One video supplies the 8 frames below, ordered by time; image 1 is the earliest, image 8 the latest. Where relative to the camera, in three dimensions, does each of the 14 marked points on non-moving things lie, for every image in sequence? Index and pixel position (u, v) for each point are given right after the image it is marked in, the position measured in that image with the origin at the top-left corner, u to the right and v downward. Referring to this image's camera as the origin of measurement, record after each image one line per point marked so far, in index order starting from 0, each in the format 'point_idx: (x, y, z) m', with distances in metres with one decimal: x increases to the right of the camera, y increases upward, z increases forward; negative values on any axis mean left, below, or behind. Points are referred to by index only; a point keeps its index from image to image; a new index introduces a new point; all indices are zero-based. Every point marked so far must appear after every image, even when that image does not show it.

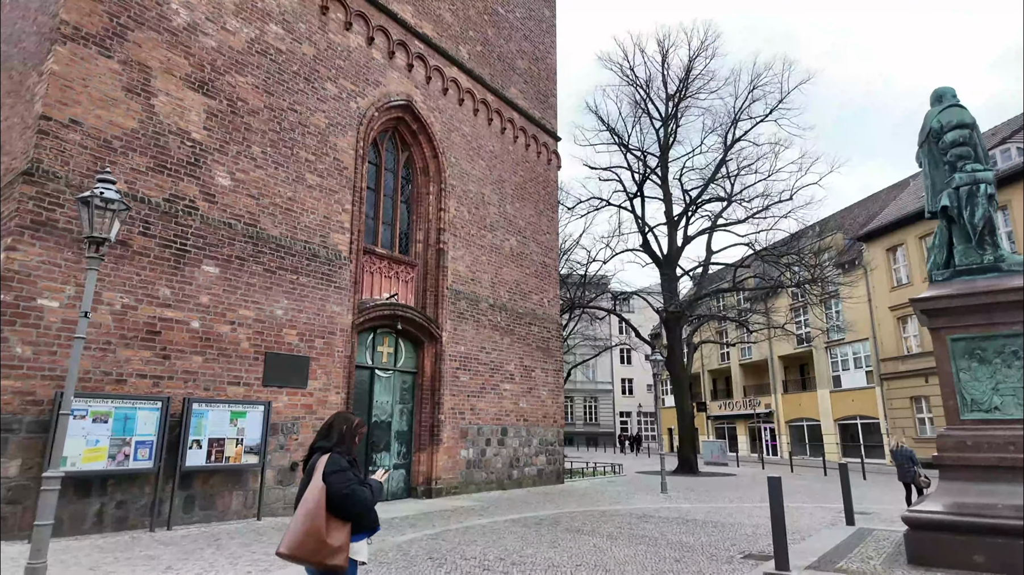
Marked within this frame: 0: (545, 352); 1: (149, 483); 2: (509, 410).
0: (+0.9, -1.8, +16.1) m
1: (-5.0, -2.7, +8.1) m
2: (-0.1, -3.1, +14.5) m
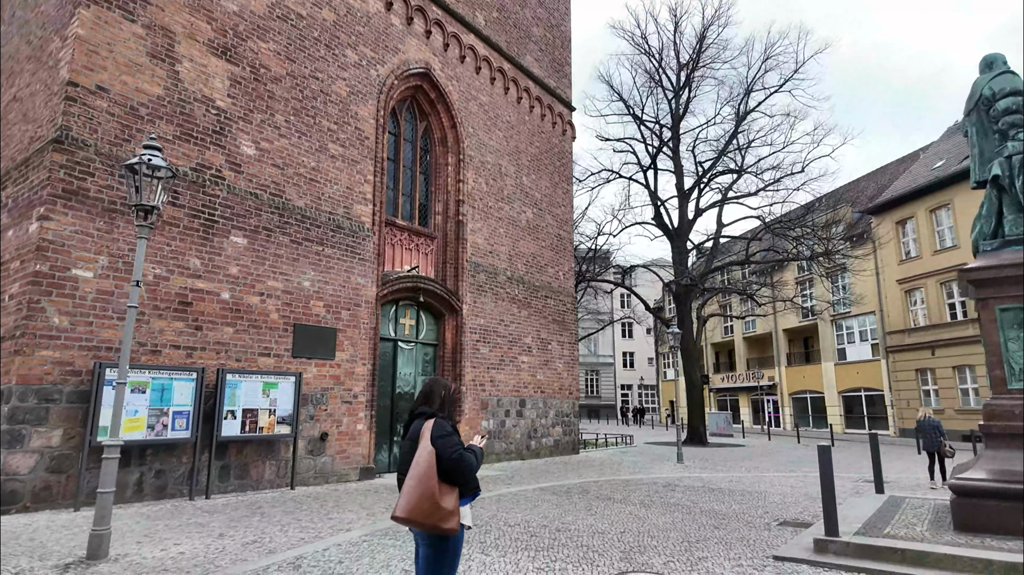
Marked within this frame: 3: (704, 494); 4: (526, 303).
0: (+1.3, -1.1, +16.1) m
1: (-4.5, -2.3, +8.1) m
2: (+0.4, -2.4, +14.6) m
3: (+3.1, -3.3, +9.3) m
4: (+0.4, -0.4, +15.0) m
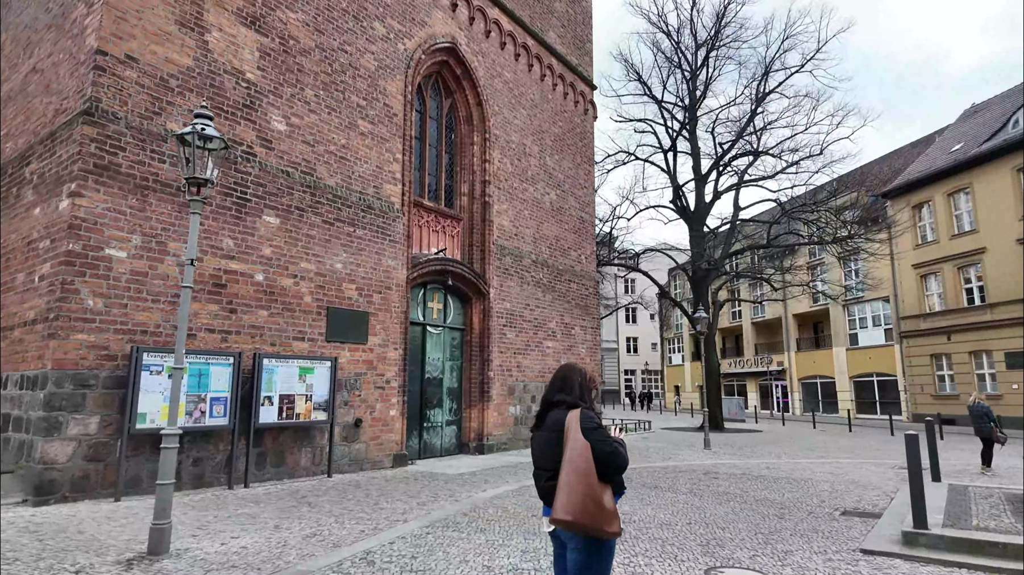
0: (+1.9, -0.6, +15.9) m
1: (-3.9, -2.1, +7.8) m
2: (+1.0, -2.0, +14.4) m
3: (+3.7, -3.0, +9.1) m
4: (+1.0, 0.0, +14.7) m
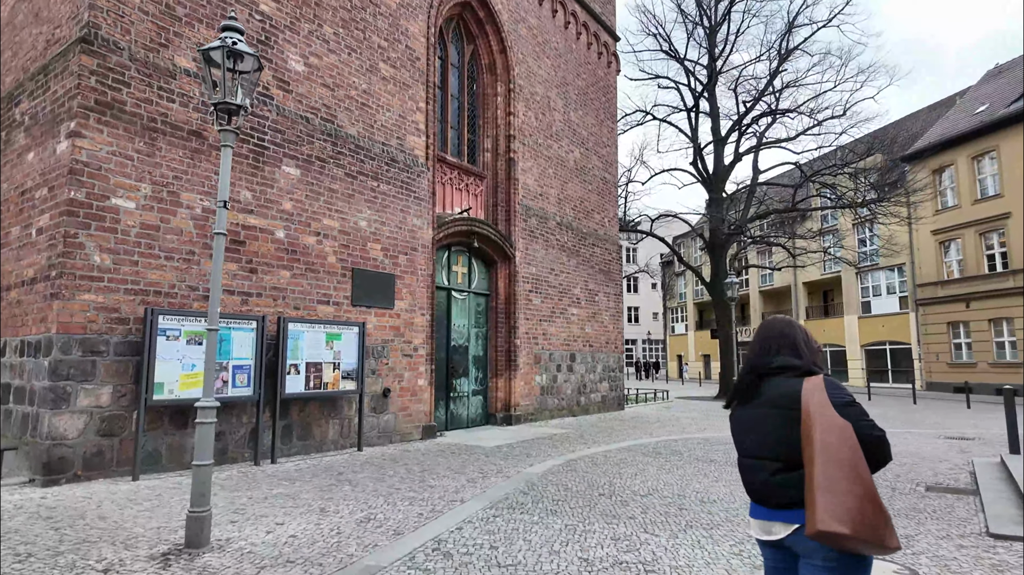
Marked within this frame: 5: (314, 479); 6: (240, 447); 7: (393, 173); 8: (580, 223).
0: (+2.5, +0.3, +15.2) m
1: (-3.2, -1.5, +7.2) m
2: (+1.5, -1.1, +13.7) m
3: (+4.3, -2.4, +8.5) m
4: (+1.5, +0.9, +14.0) m
5: (-2.1, -2.0, +6.2) m
6: (-3.3, -1.9, +7.1) m
7: (-1.9, +1.8, +9.4) m
8: (+1.7, +1.6, +14.2) m
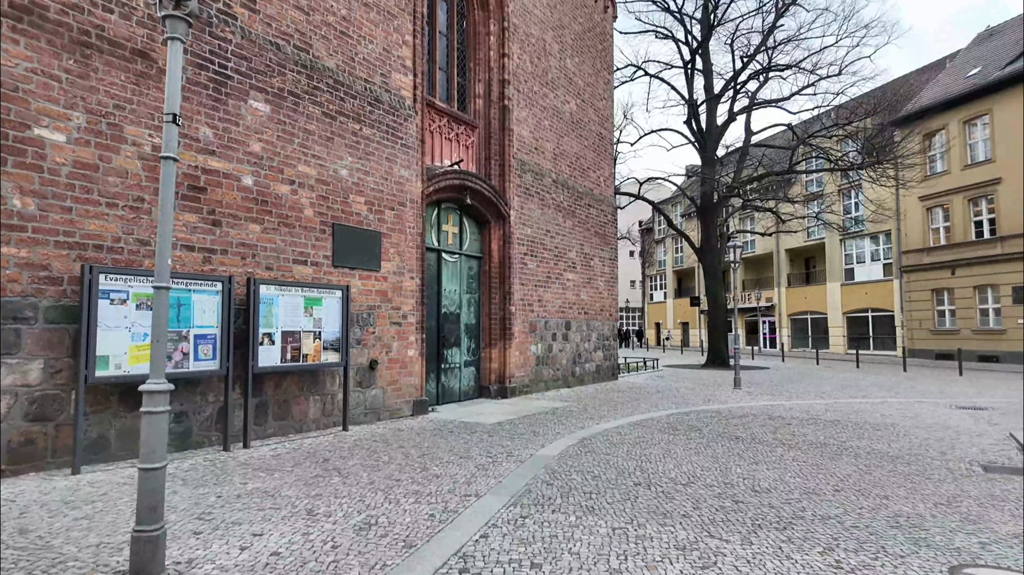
0: (+2.2, +1.2, +14.3) m
1: (-3.1, -1.1, +6.1) m
2: (+1.3, -0.3, +12.9) m
3: (+4.4, -1.9, +7.9) m
4: (+1.3, +1.7, +13.0) m
5: (-2.0, -1.6, +5.3) m
6: (-3.2, -1.5, +6.0) m
7: (-1.9, +2.4, +8.3) m
8: (+1.4, +2.4, +13.2) m
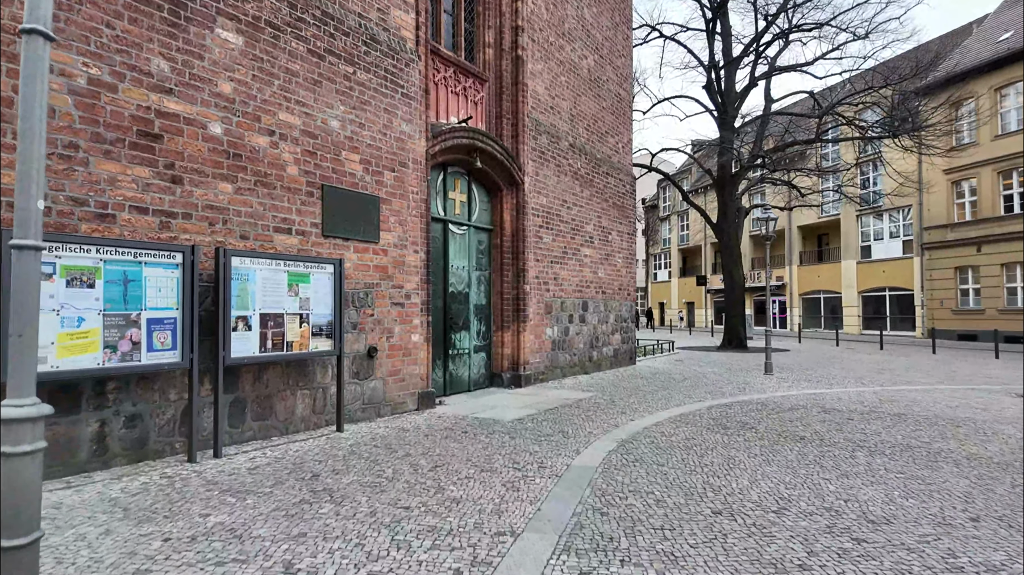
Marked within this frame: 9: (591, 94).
0: (+2.4, +1.7, +13.0) m
1: (-2.9, -0.8, +5.0) m
2: (+1.5, +0.2, +11.7) m
3: (+4.6, -1.6, +6.8) m
4: (+1.6, +2.2, +11.8) m
5: (-1.7, -1.4, +4.1) m
6: (-2.9, -1.2, +4.9) m
7: (-1.6, +2.7, +7.0) m
8: (+1.7, +2.9, +12.0) m
9: (+1.6, +4.0, +11.9) m
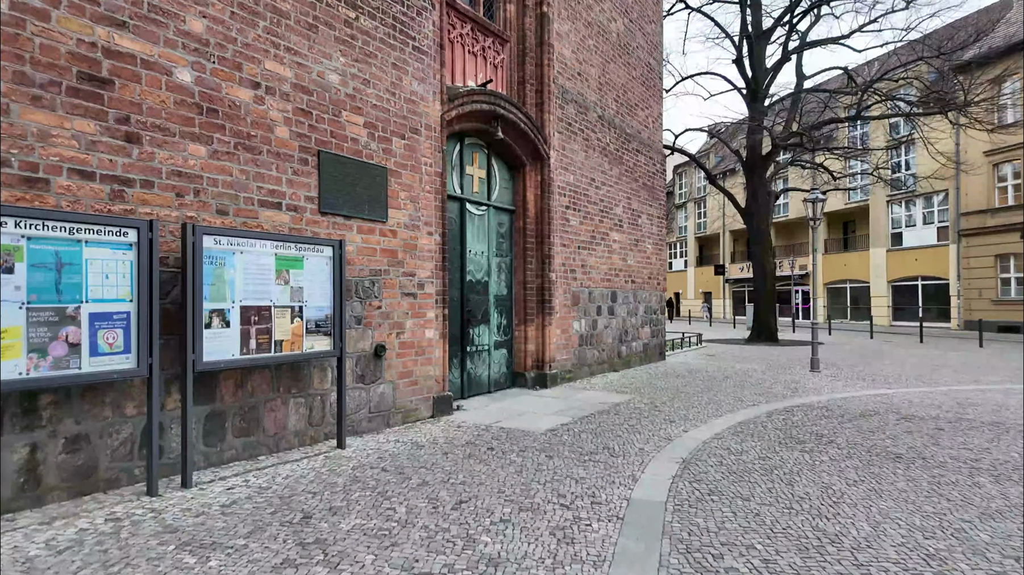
0: (+2.8, +1.9, +11.9) m
1: (-2.6, -0.7, +3.9) m
2: (+1.9, +0.4, +10.6) m
3: (+4.9, -1.5, +5.7) m
4: (+1.9, +2.4, +10.7) m
5: (-1.4, -1.3, +3.1) m
6: (-2.6, -1.1, +3.9) m
7: (-1.3, +2.9, +5.9) m
8: (+2.1, +3.1, +10.8) m
9: (+2.0, +4.2, +10.8) m
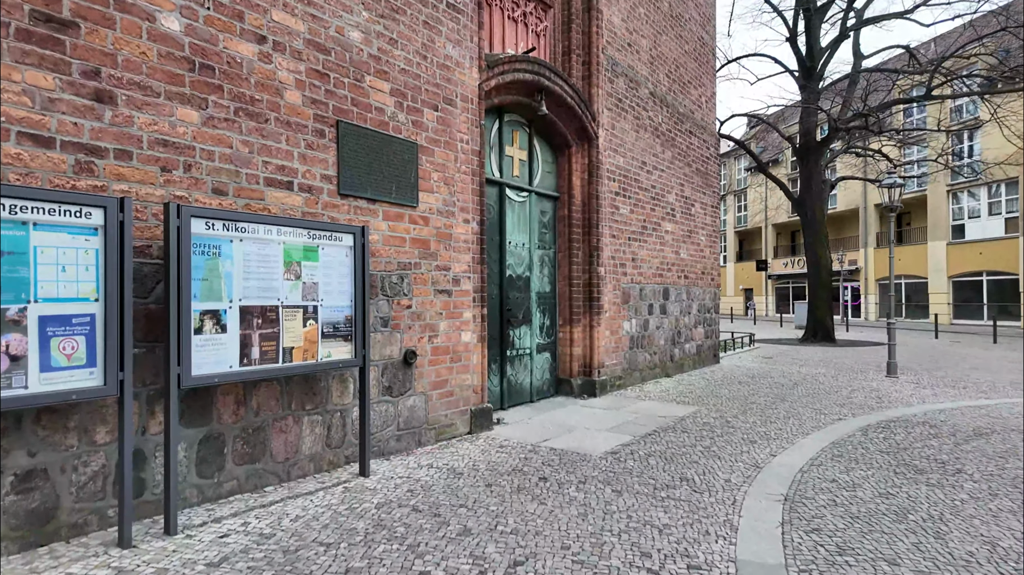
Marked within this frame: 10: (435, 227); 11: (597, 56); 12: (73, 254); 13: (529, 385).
0: (+3.6, +2.0, +10.8) m
1: (-2.2, -0.7, +3.2) m
2: (+2.6, +0.4, +9.6) m
3: (+5.4, -1.4, +4.6) m
4: (+2.6, +2.4, +9.6) m
5: (-1.1, -1.3, +2.3) m
6: (-2.2, -1.1, +3.1) m
7: (-0.9, +2.9, +5.0) m
8: (+2.7, +3.2, +9.8) m
9: (+2.7, +4.2, +9.7) m
10: (-0.7, +0.6, +5.2) m
11: (+1.1, +3.0, +7.6) m
12: (-2.2, +0.2, +2.9) m
13: (+0.2, -1.2, +7.1) m
